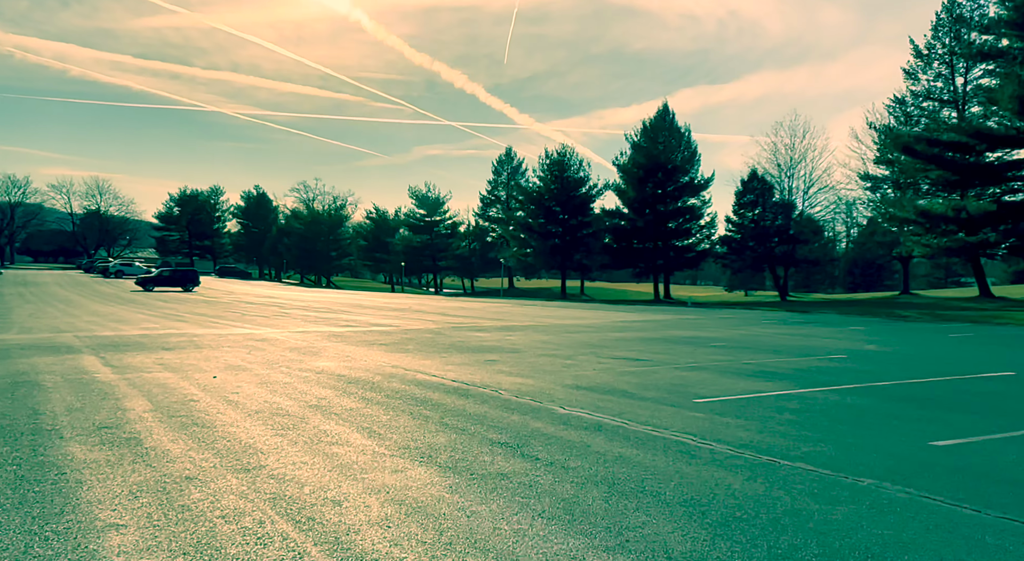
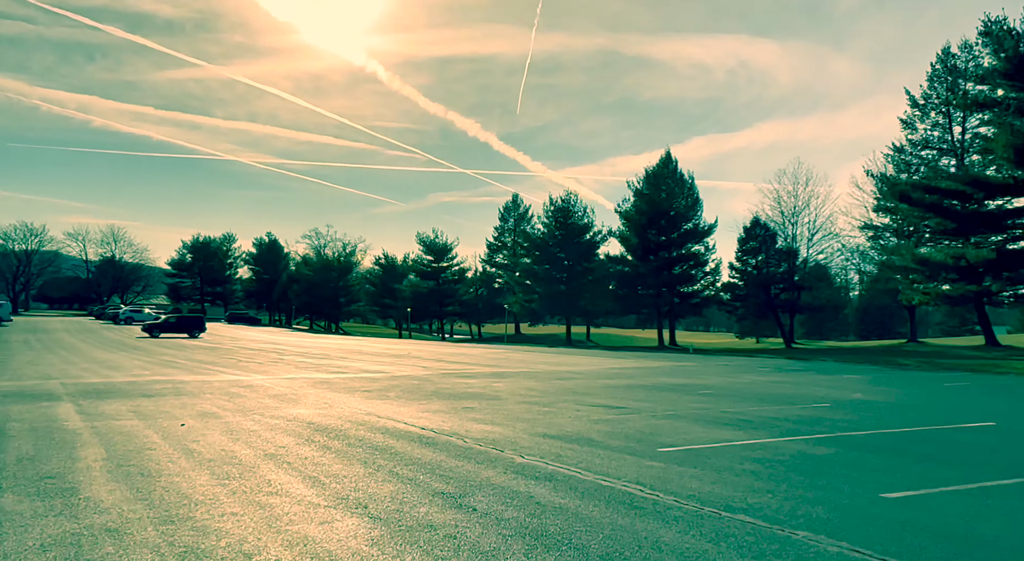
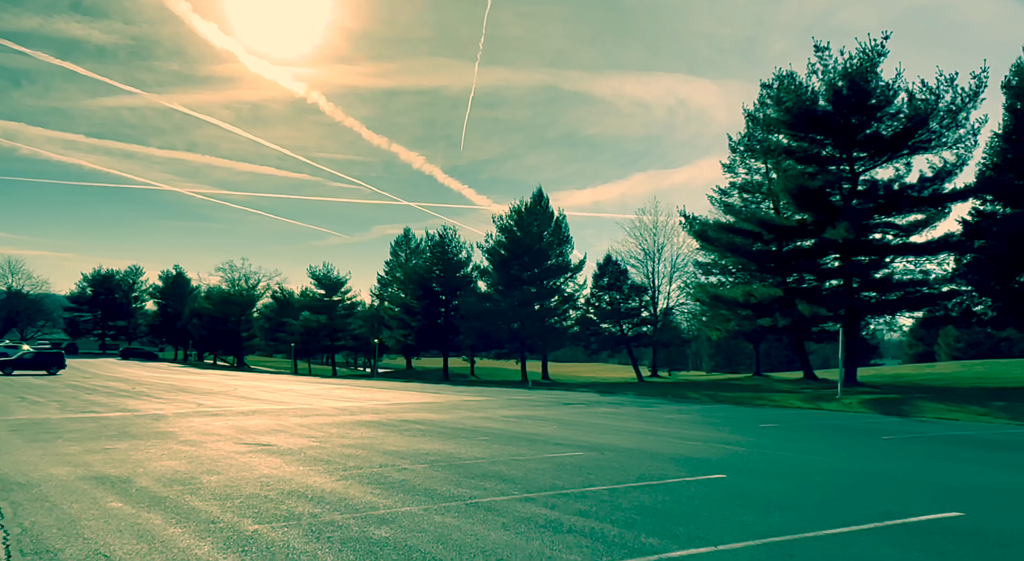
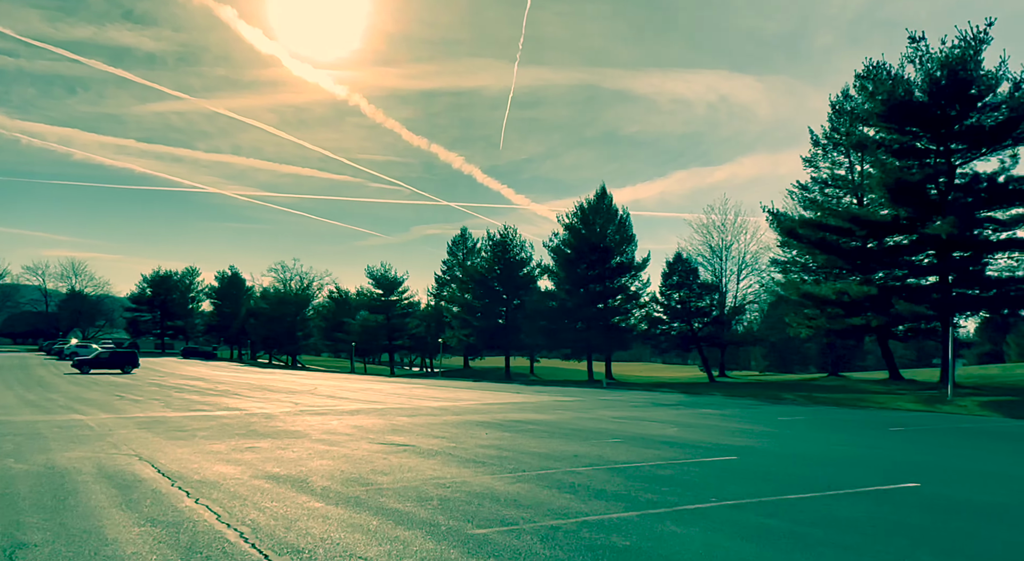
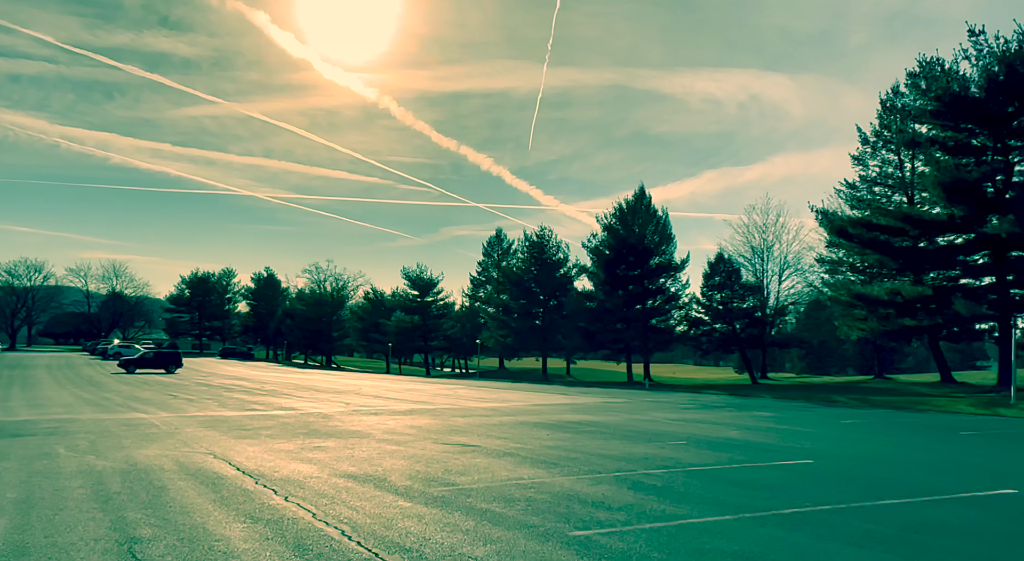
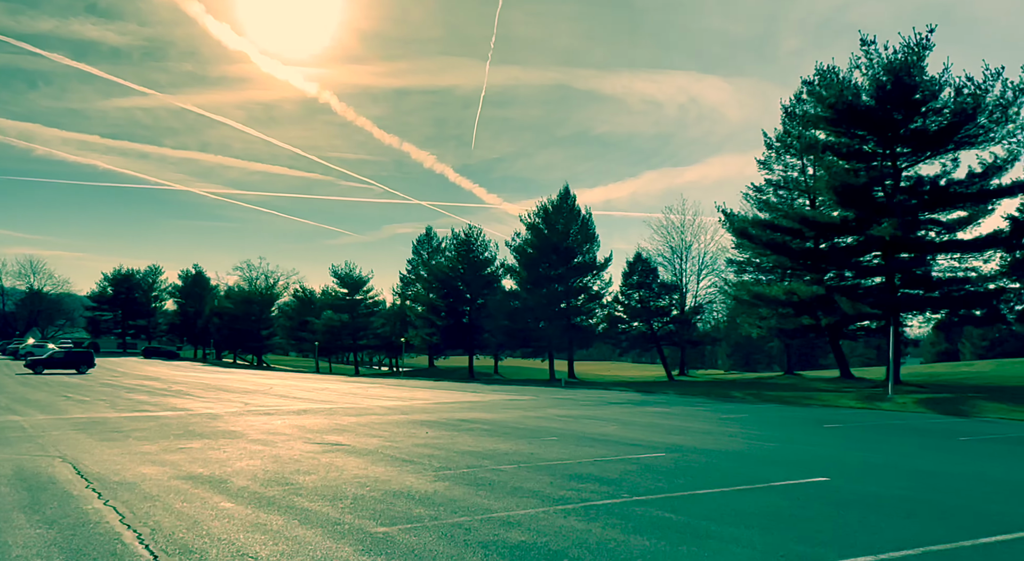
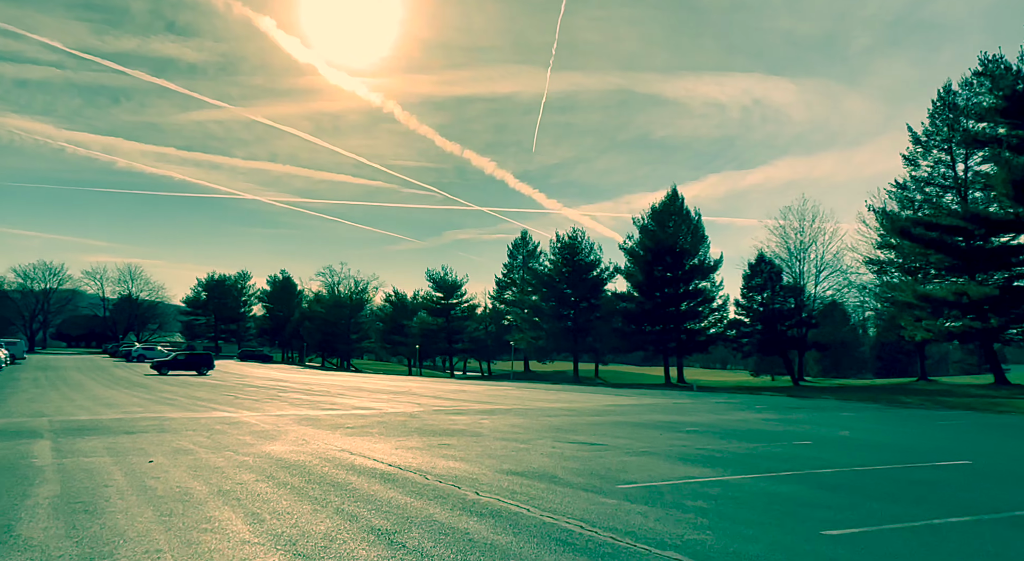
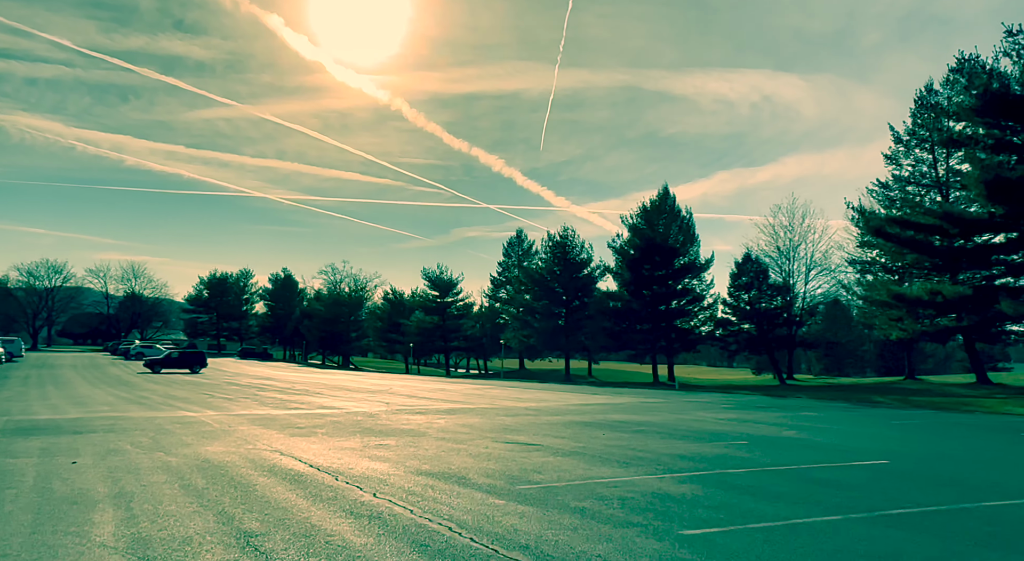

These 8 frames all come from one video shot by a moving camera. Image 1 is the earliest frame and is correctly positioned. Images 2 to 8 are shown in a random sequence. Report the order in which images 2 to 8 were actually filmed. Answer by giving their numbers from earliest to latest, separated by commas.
2, 7, 8, 5, 4, 6, 3
